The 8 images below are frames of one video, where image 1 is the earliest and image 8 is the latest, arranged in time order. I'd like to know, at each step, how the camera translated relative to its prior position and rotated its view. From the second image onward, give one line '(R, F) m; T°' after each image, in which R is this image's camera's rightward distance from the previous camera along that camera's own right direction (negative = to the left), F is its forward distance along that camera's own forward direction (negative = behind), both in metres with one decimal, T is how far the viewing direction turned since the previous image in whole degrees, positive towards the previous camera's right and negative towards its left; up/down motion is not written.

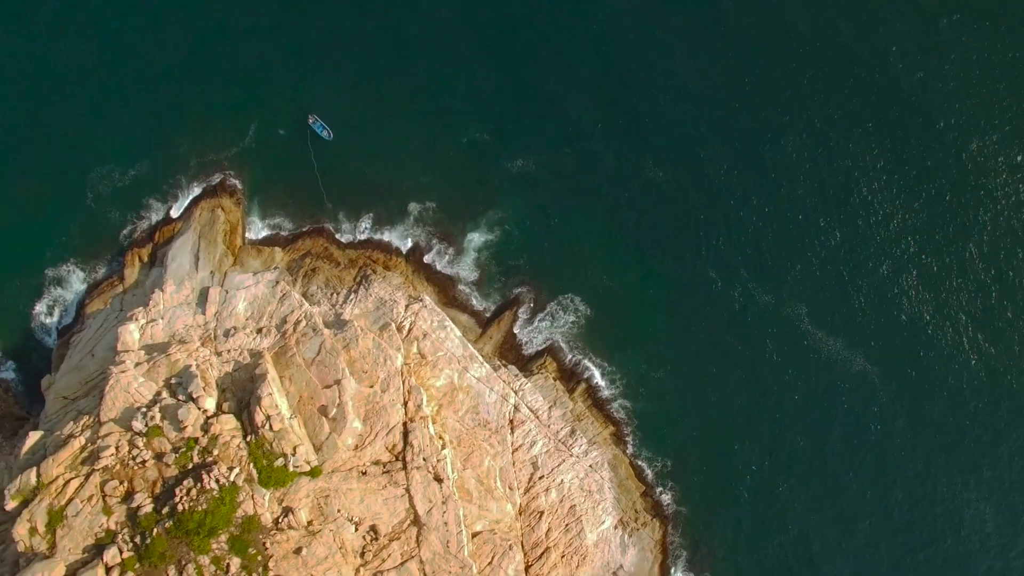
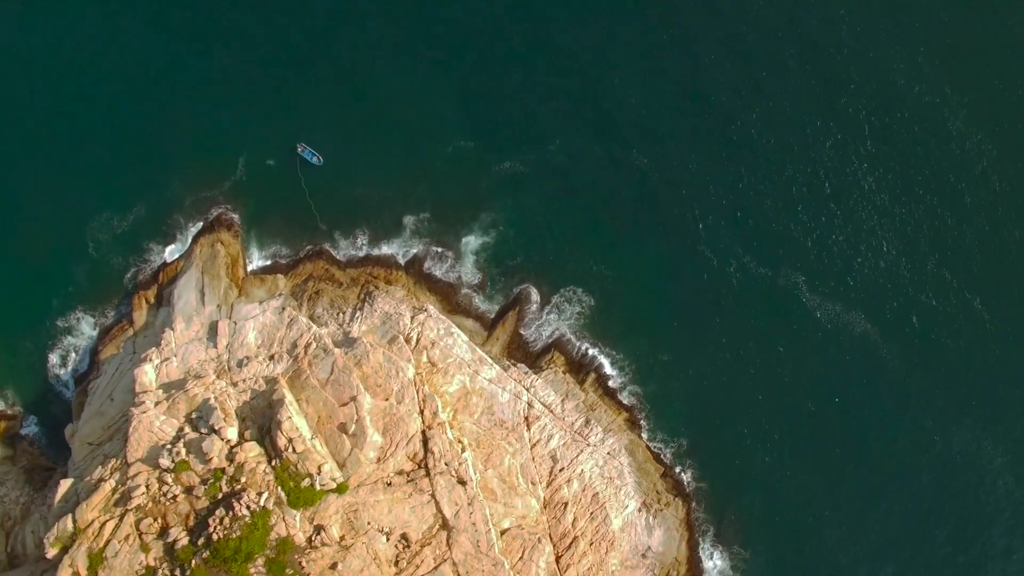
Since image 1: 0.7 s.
(+0.1, -1.2) m; 0°
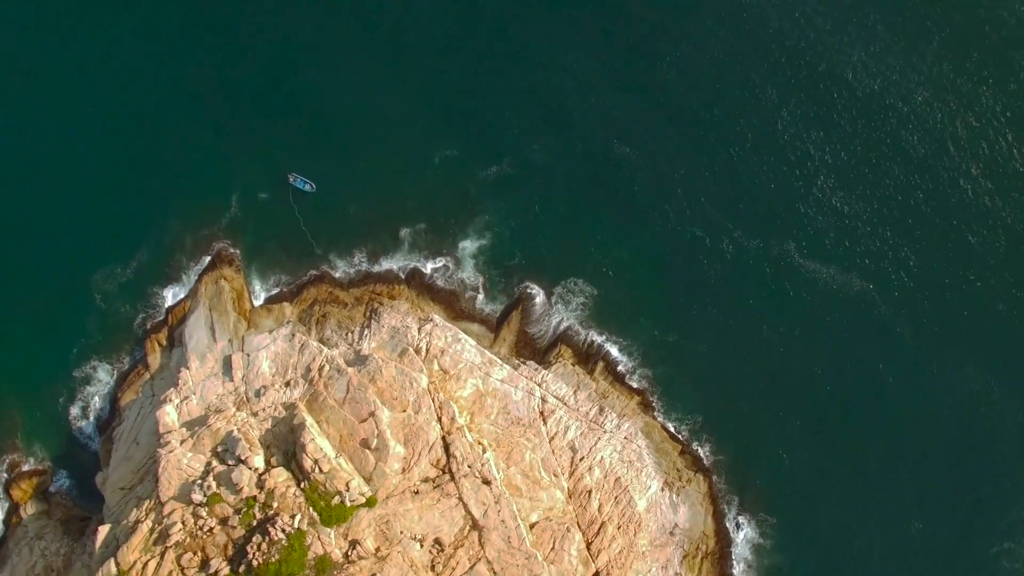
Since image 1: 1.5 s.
(+0.1, -1.4) m; 0°
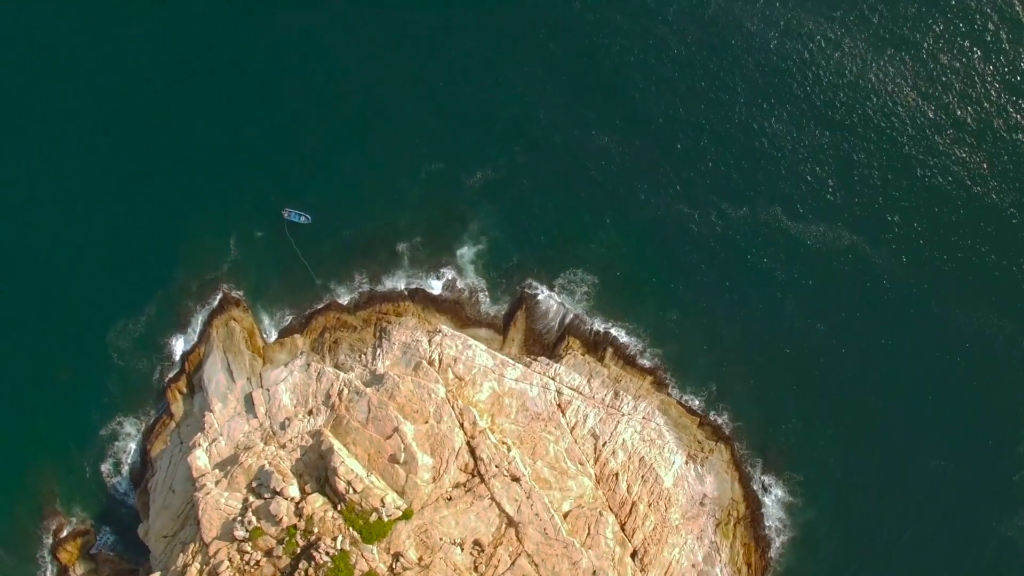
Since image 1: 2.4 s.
(+0.1, -1.5) m; 0°
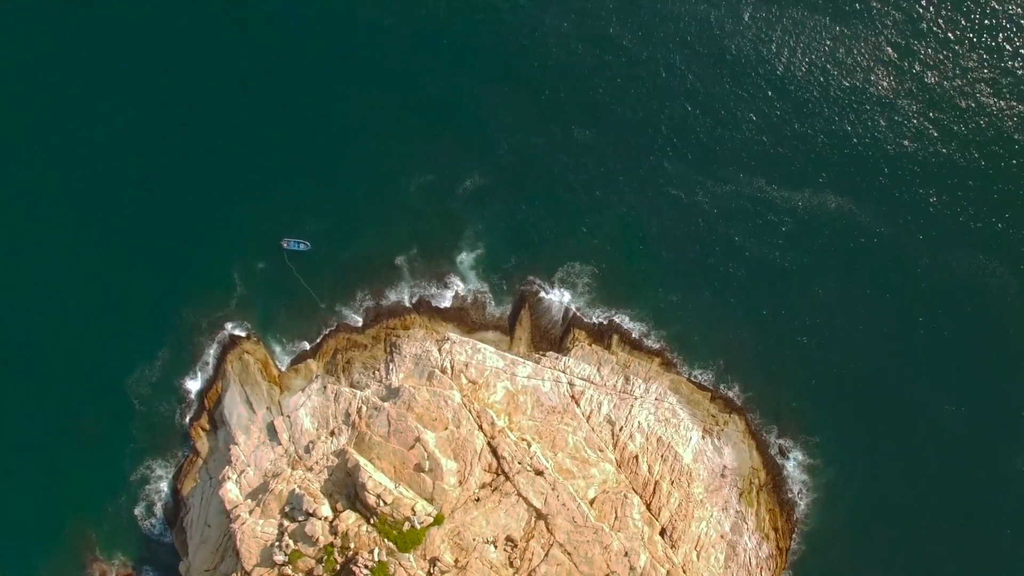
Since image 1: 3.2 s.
(0.0, -1.5) m; 0°
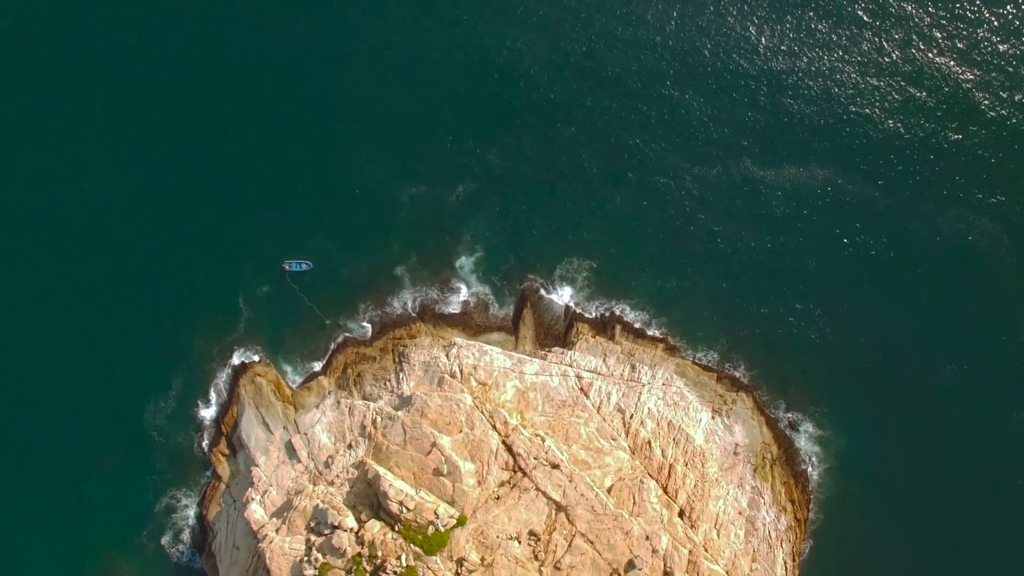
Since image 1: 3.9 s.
(0.0, -1.2) m; 0°
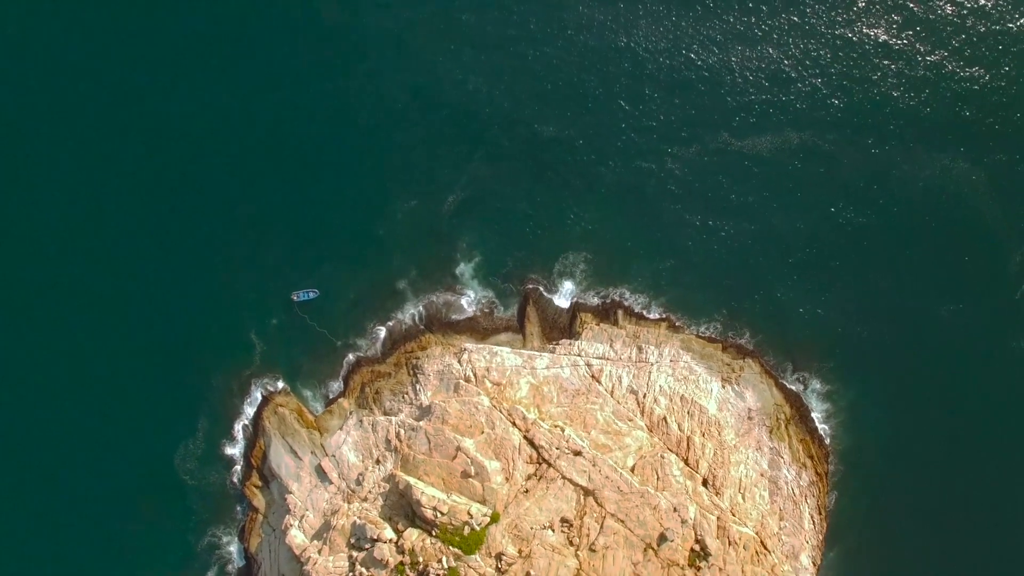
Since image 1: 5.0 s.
(+0.1, -2.0) m; 0°
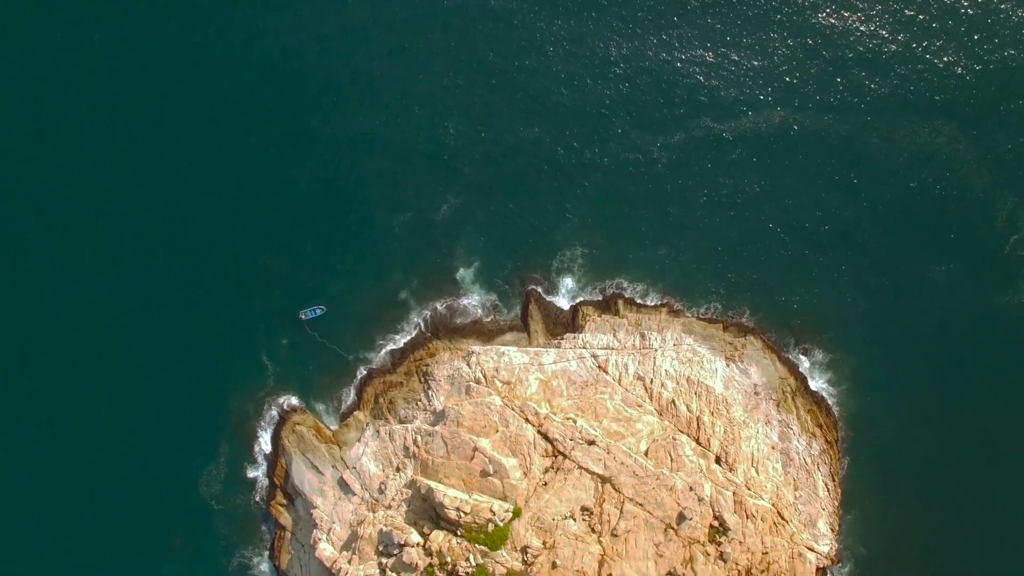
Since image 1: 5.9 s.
(0.0, -1.5) m; 0°
